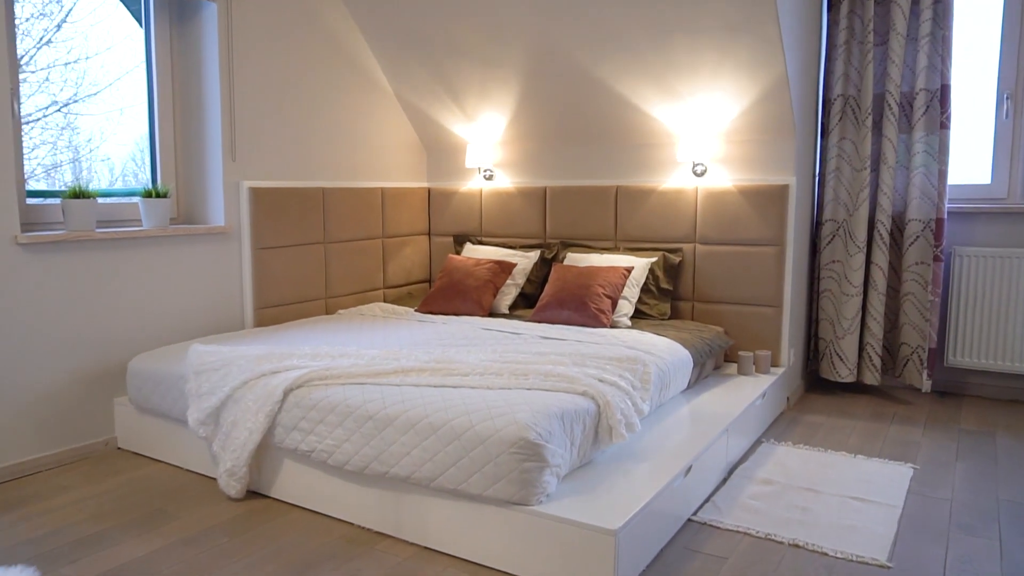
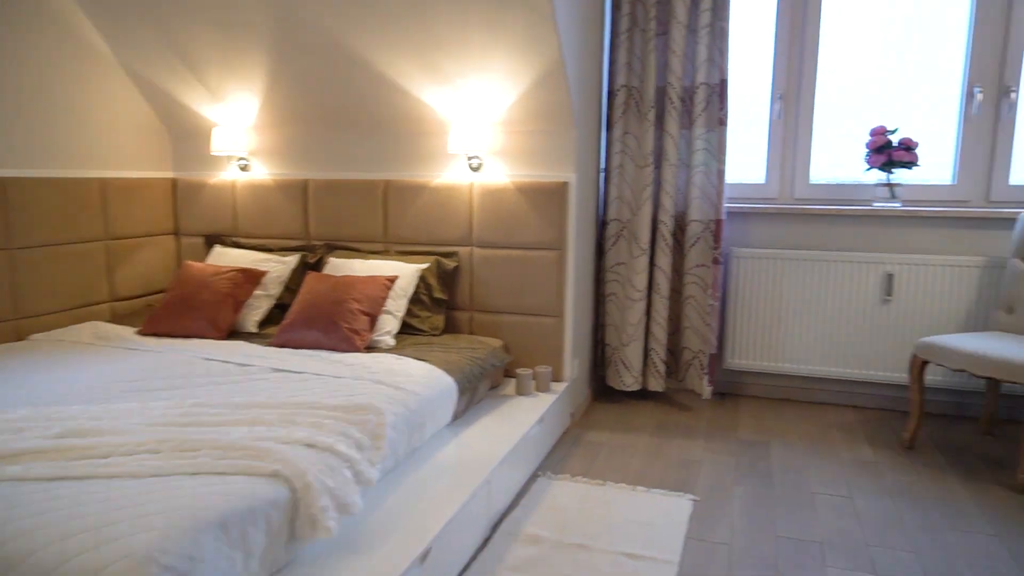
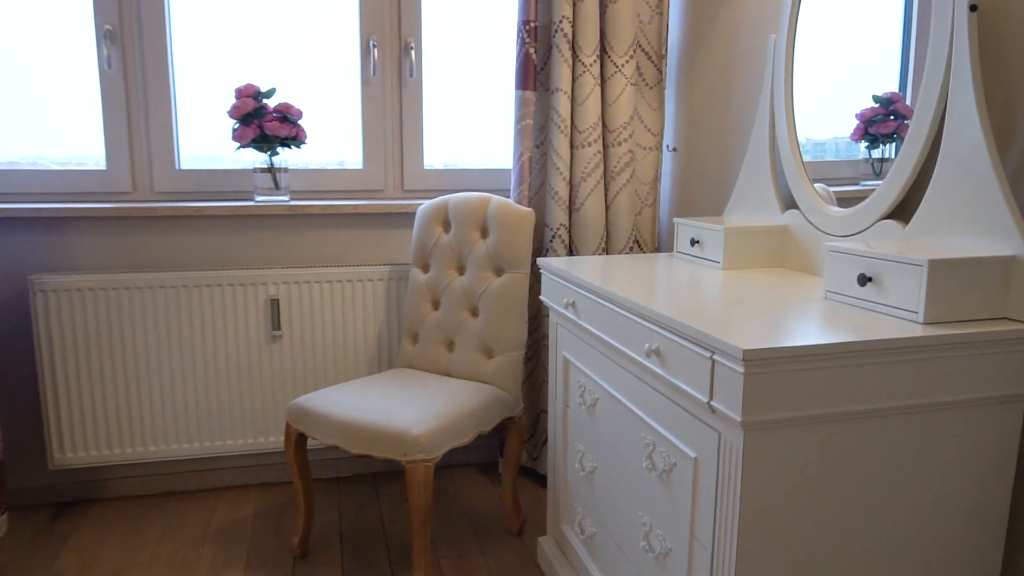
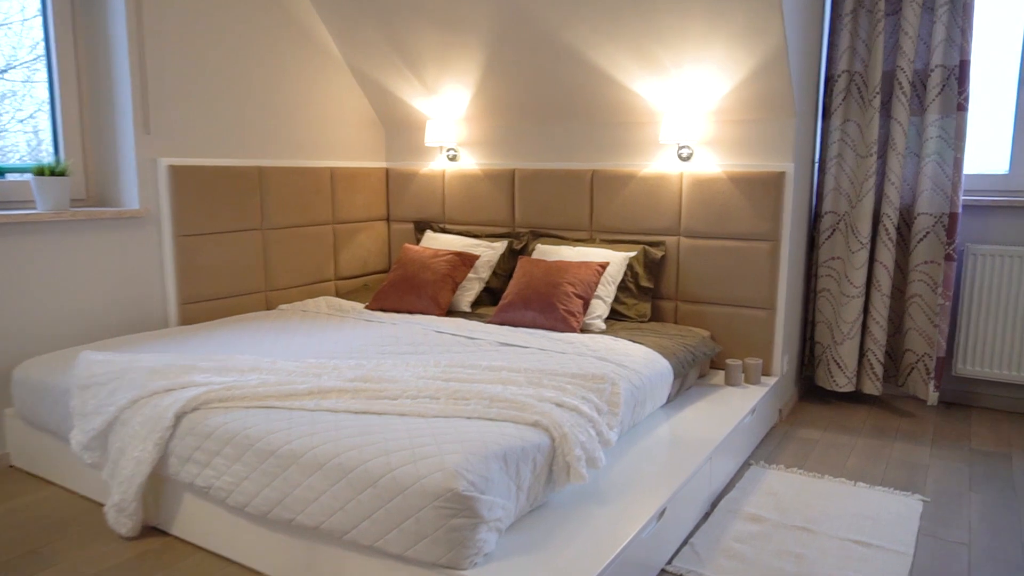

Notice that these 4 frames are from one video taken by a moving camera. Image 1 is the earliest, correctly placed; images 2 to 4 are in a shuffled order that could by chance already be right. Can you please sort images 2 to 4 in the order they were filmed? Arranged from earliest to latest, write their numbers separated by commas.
4, 2, 3
